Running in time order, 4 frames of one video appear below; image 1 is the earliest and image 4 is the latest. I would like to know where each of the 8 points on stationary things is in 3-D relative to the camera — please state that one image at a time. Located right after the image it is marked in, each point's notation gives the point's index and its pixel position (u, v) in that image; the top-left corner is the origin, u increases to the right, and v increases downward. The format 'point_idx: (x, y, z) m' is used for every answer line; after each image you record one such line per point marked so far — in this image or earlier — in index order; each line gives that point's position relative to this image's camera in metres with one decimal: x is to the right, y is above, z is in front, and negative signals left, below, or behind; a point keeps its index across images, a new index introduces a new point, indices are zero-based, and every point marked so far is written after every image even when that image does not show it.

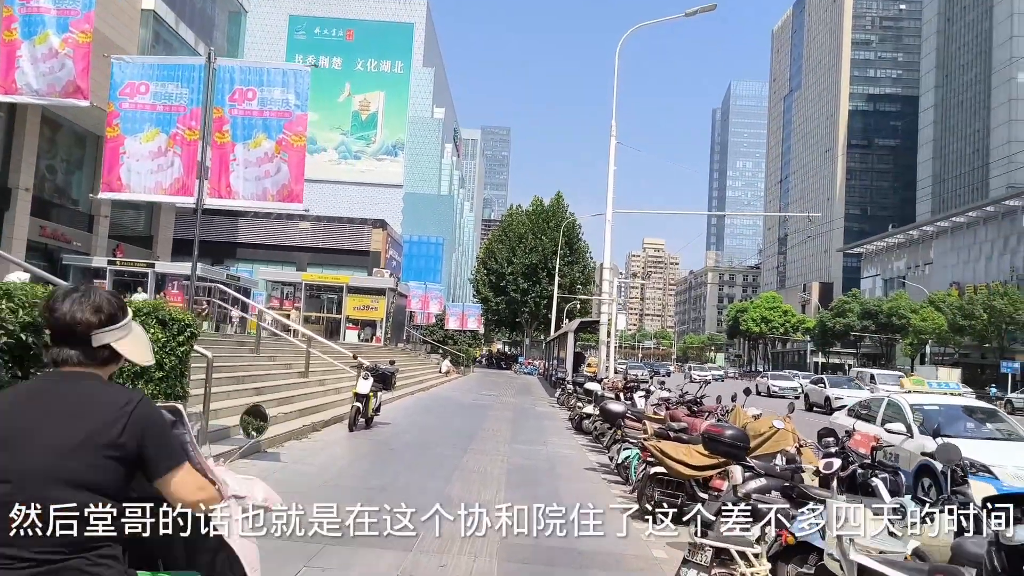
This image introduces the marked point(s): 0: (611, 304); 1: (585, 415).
0: (+2.1, -0.3, +16.8) m
1: (+1.0, -1.7, +10.7) m
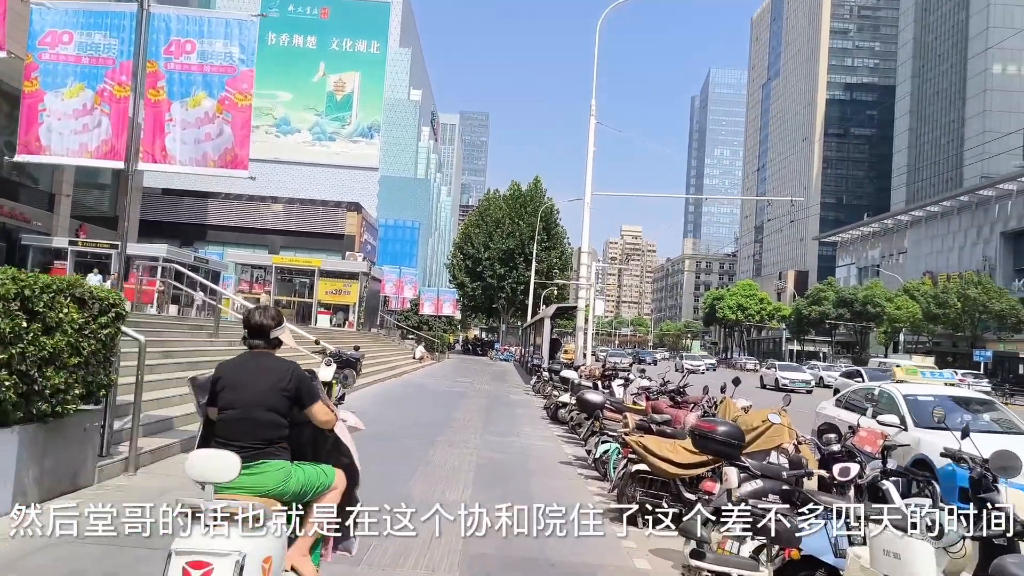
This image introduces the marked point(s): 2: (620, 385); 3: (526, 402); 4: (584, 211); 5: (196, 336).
0: (+1.6, 0.0, +16.3) m
1: (+0.6, -1.5, +10.3) m
2: (+1.2, -1.1, +9.2) m
3: (+0.3, -2.1, +14.4) m
4: (+1.5, +1.6, +16.1) m
5: (-4.2, -0.6, +10.4) m
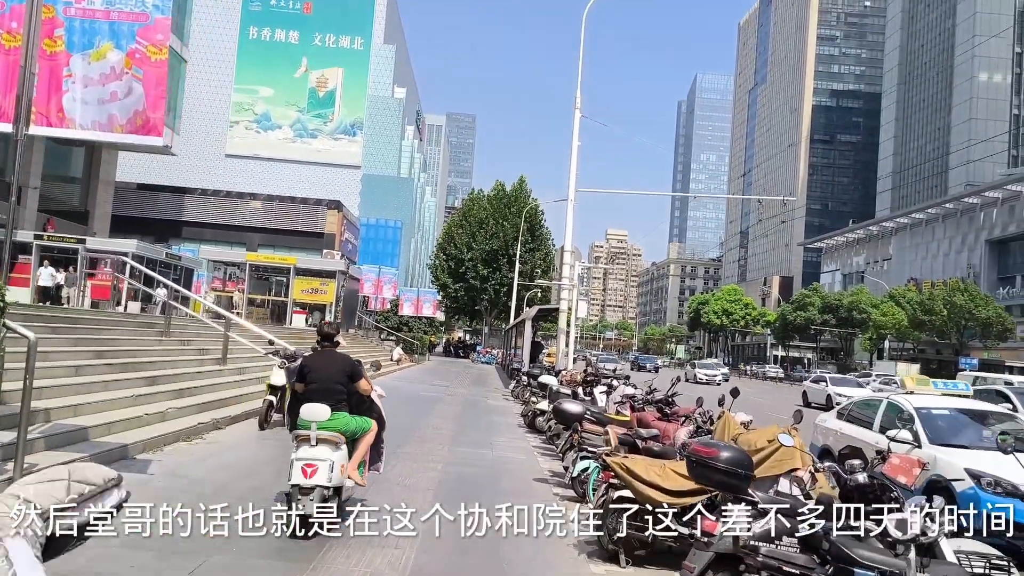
0: (+1.2, 0.0, +15.6) m
1: (+0.3, -1.5, +9.5) m
2: (+1.0, -1.1, +8.5) m
3: (-0.1, -2.1, +13.6) m
4: (+1.1, +1.5, +15.4) m
5: (-4.5, -0.5, +9.6) m
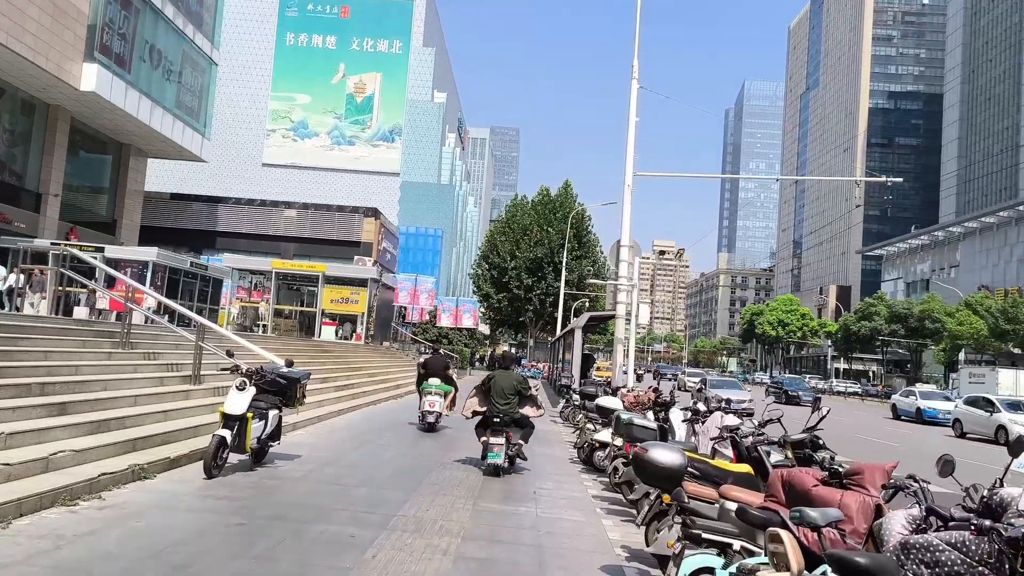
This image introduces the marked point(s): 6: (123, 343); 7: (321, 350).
0: (+2.0, -0.1, +13.3) m
1: (+0.8, -1.4, +7.2) m
2: (+1.4, -1.0, +6.2) m
3: (+0.6, -2.1, +11.3) m
4: (+1.8, +1.5, +13.0) m
5: (-4.0, -0.5, +7.6) m
6: (-3.9, -0.5, +7.9) m
7: (-4.6, -1.5, +19.0) m
